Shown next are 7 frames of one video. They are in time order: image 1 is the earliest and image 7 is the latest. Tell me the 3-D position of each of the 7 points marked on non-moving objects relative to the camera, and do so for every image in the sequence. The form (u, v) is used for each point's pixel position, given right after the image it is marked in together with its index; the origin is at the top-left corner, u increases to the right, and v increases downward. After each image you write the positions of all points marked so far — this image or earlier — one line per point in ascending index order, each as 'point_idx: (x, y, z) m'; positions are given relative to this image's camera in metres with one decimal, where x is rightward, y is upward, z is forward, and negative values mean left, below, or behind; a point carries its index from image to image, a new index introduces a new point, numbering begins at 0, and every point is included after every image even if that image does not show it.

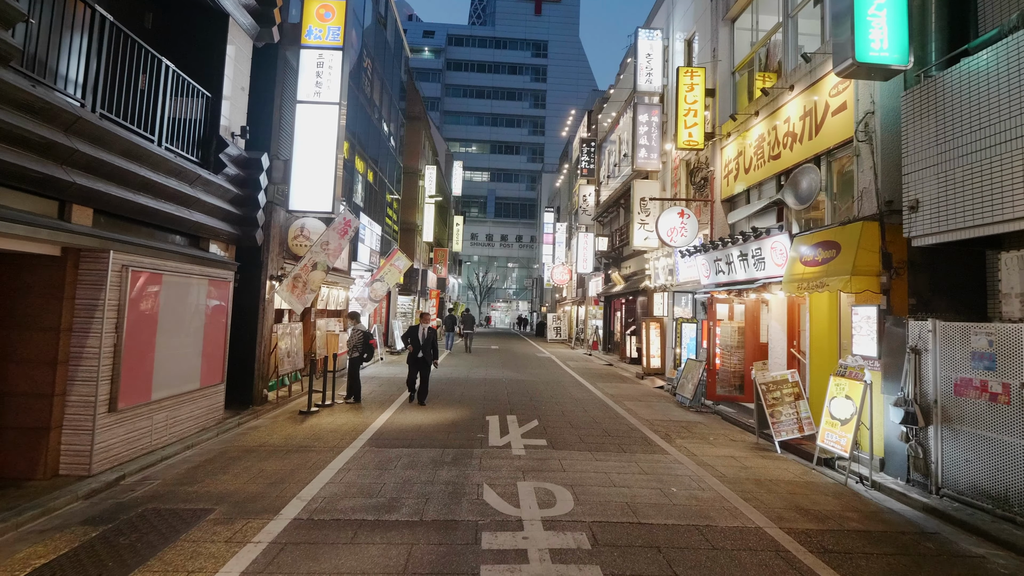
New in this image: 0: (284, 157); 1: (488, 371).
0: (-4.2, +2.4, +10.3) m
1: (-0.7, -2.4, +16.1) m
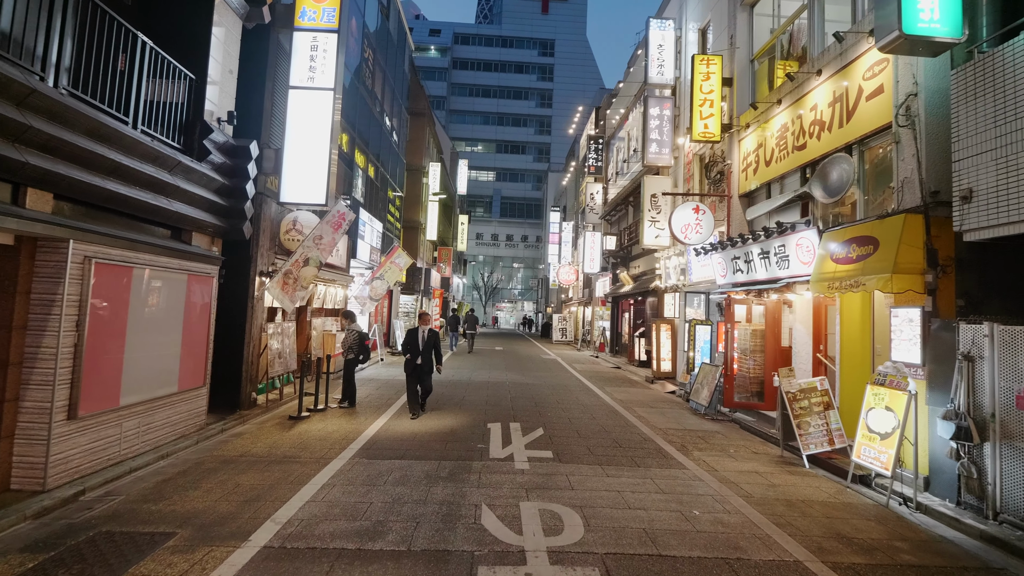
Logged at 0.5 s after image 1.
0: (-4.1, +2.5, +9.7) m
1: (-0.6, -2.4, +15.5) m
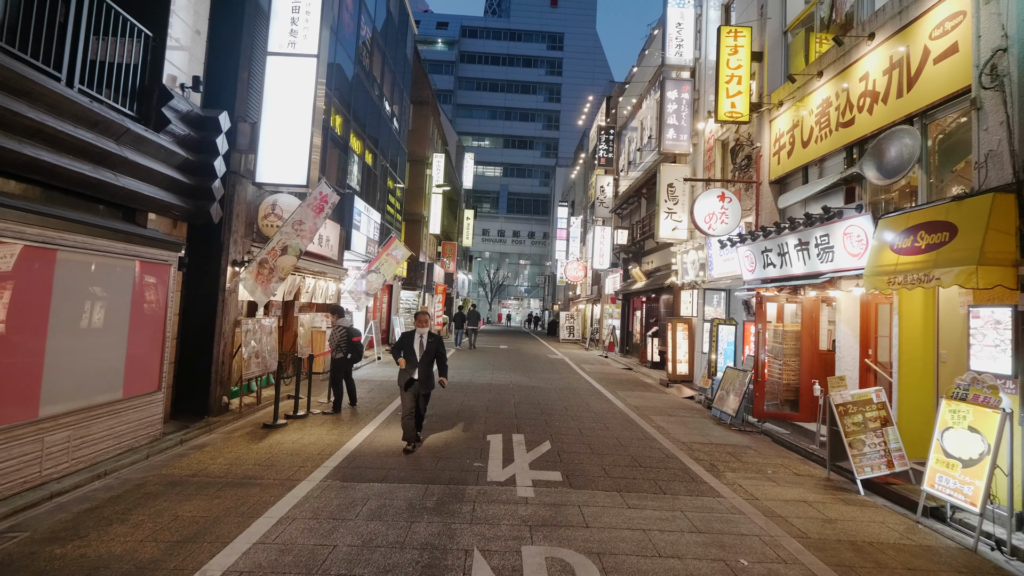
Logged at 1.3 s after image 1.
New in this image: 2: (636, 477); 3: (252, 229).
0: (-4.0, +2.6, +8.6) m
1: (-0.4, -2.2, +14.4) m
2: (+1.4, -2.1, +6.2) m
3: (-4.2, +0.9, +8.9) m
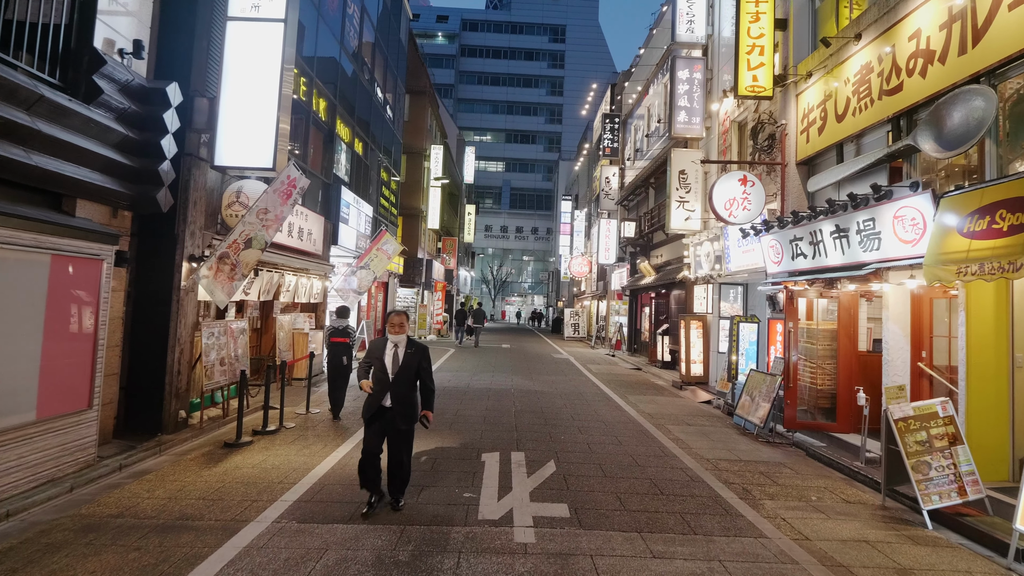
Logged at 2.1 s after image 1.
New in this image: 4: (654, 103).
0: (-4.1, +2.6, +7.6) m
1: (-0.4, -2.2, +13.3) m
2: (+1.3, -2.0, +5.2) m
3: (-4.2, +1.0, +7.8) m
4: (+5.0, +6.5, +19.6) m
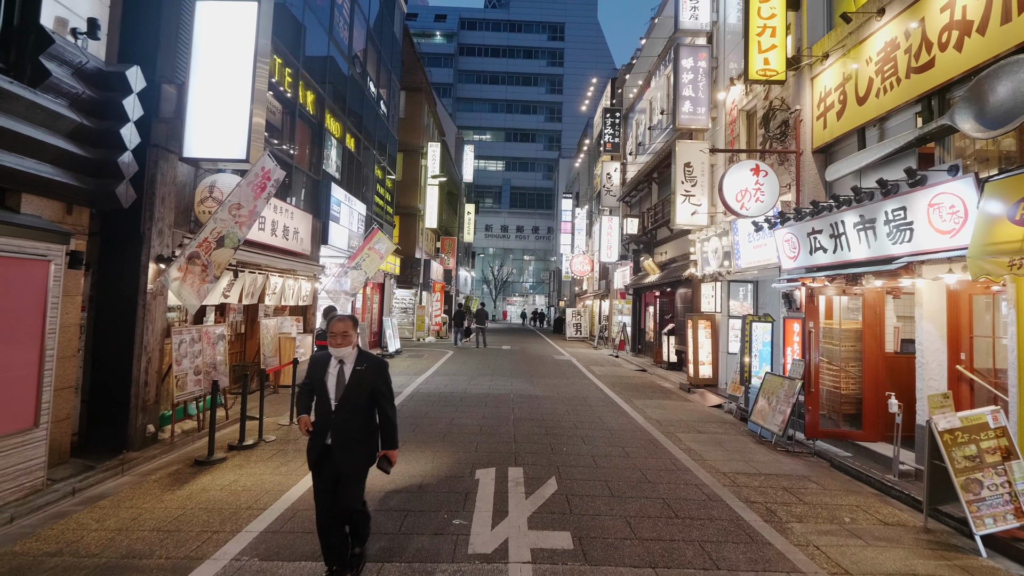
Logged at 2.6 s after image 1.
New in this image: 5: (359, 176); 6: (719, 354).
0: (-4.1, +2.6, +7.0) m
1: (-0.4, -2.2, +12.7) m
2: (+1.3, -2.0, +4.5) m
3: (-4.3, +0.9, +7.2) m
4: (+4.9, +6.5, +19.0) m
5: (-4.5, +3.3, +16.4) m
6: (+4.8, -1.5, +13.1) m
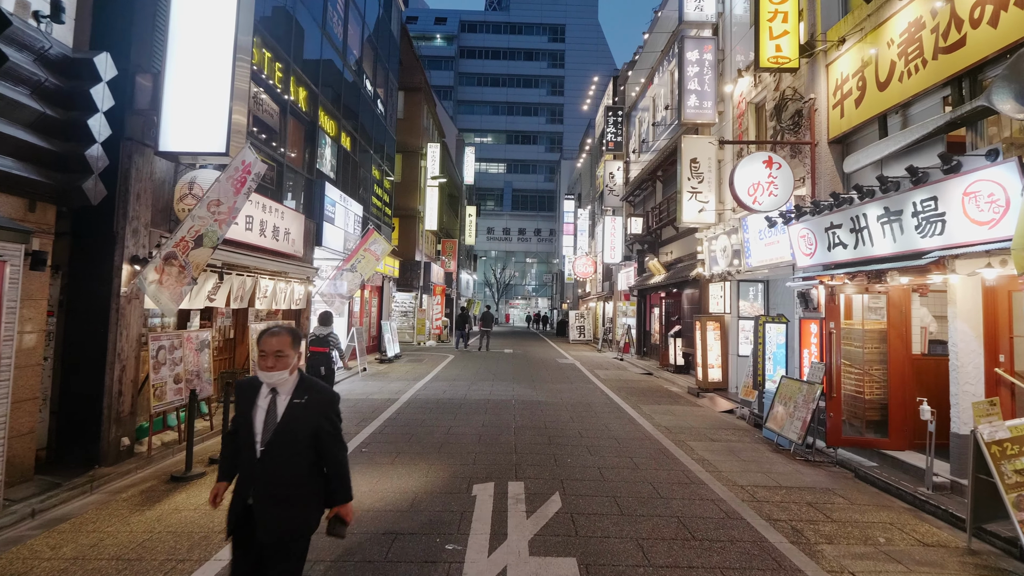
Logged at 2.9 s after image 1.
0: (-4.2, +2.6, +6.5) m
1: (-0.4, -2.2, +12.3) m
2: (+1.3, -2.0, +4.1) m
3: (-4.3, +0.9, +6.8) m
4: (+4.9, +6.5, +18.5) m
5: (-4.5, +3.2, +16.0) m
6: (+4.9, -1.5, +12.6) m
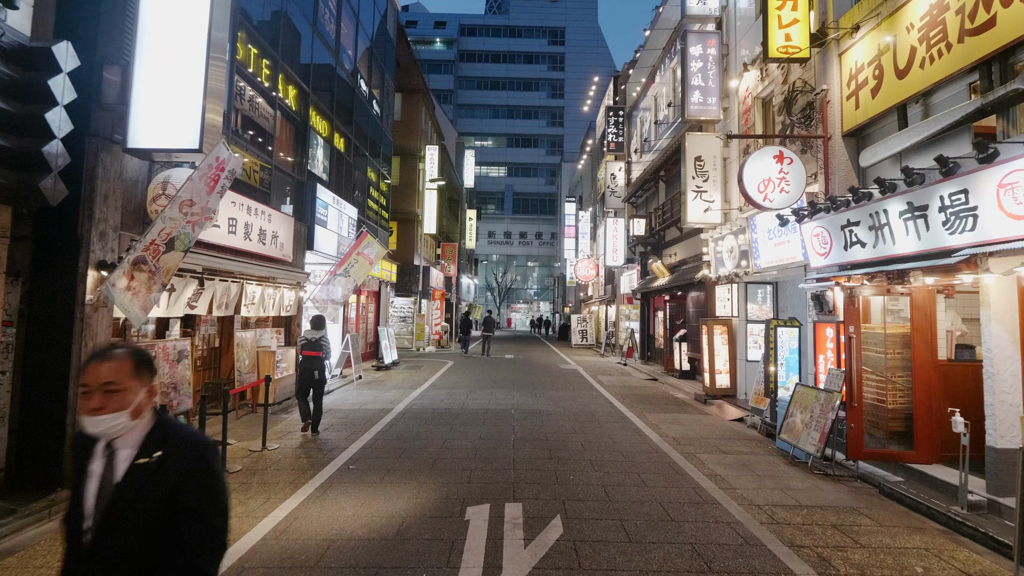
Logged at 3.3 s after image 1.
0: (-4.2, +2.5, +6.1) m
1: (-0.4, -2.3, +11.8) m
2: (+1.3, -2.0, +3.6) m
3: (-4.3, +0.8, +6.4) m
4: (+4.9, +6.4, +18.1) m
5: (-4.5, +3.1, +15.6) m
6: (+4.9, -1.6, +12.1) m
